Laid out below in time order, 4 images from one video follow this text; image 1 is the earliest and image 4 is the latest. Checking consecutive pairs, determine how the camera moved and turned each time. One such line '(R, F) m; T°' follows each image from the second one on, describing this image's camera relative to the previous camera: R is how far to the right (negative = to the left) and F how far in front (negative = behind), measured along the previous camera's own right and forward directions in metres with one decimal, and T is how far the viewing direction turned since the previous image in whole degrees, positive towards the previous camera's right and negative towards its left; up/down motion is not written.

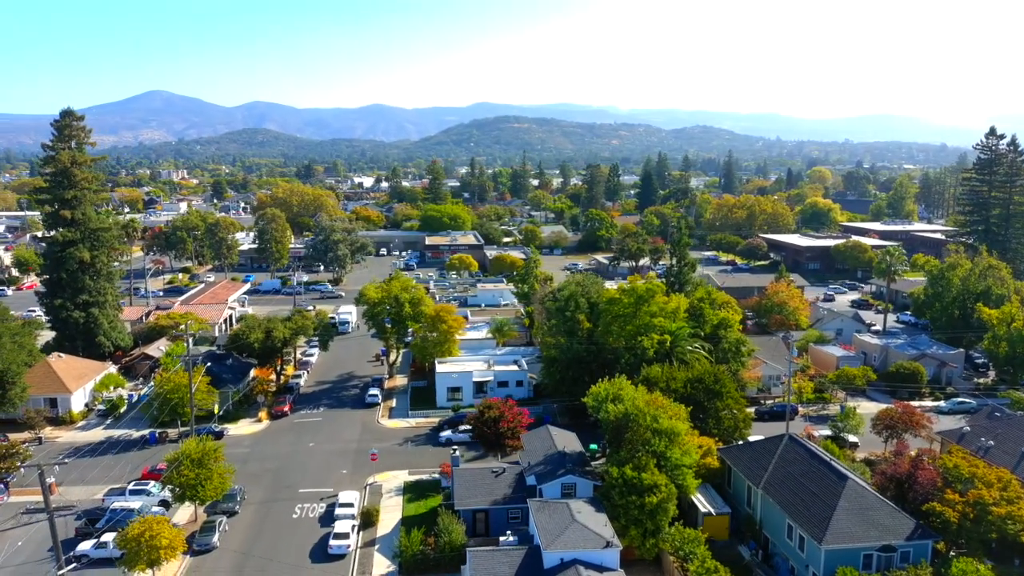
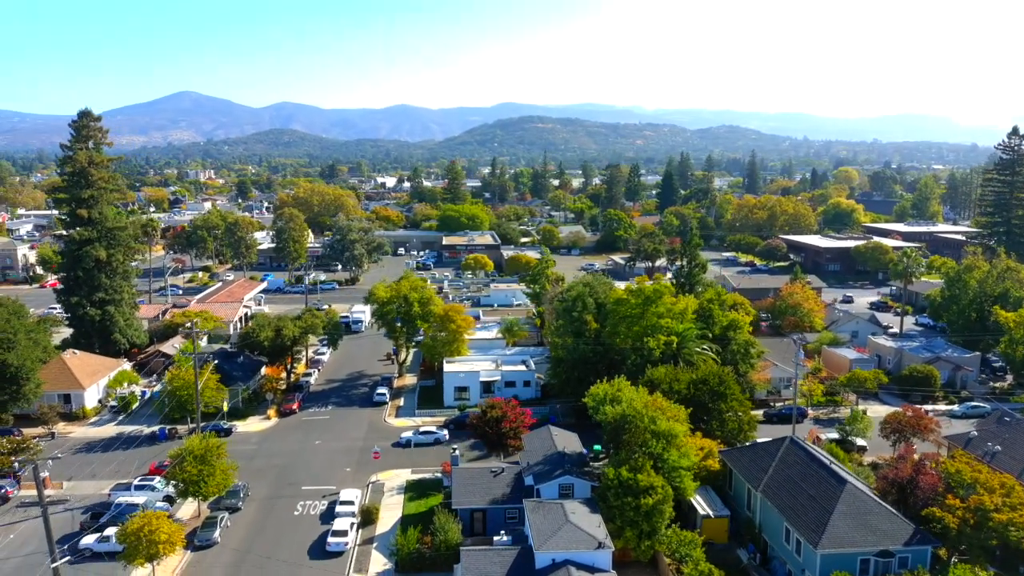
(+0.4, 0.0) m; -2°
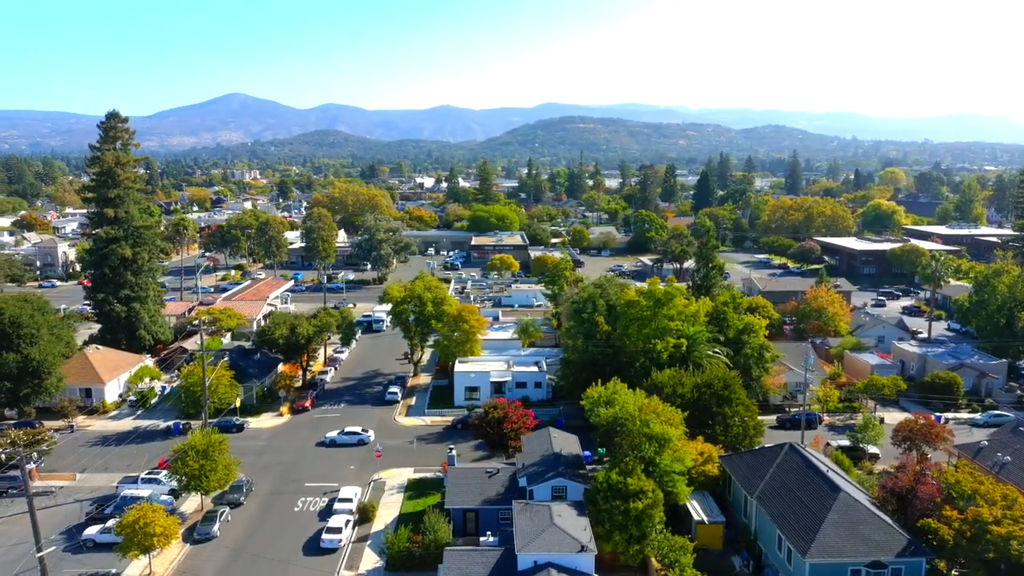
(+0.8, 0.0) m; -3°
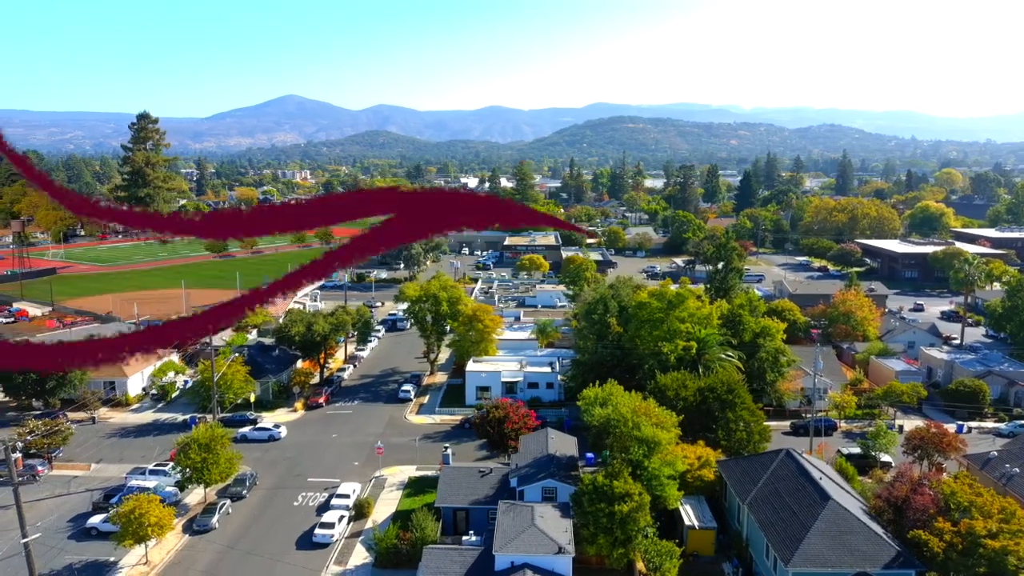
(+1.0, 0.0) m; -3°
